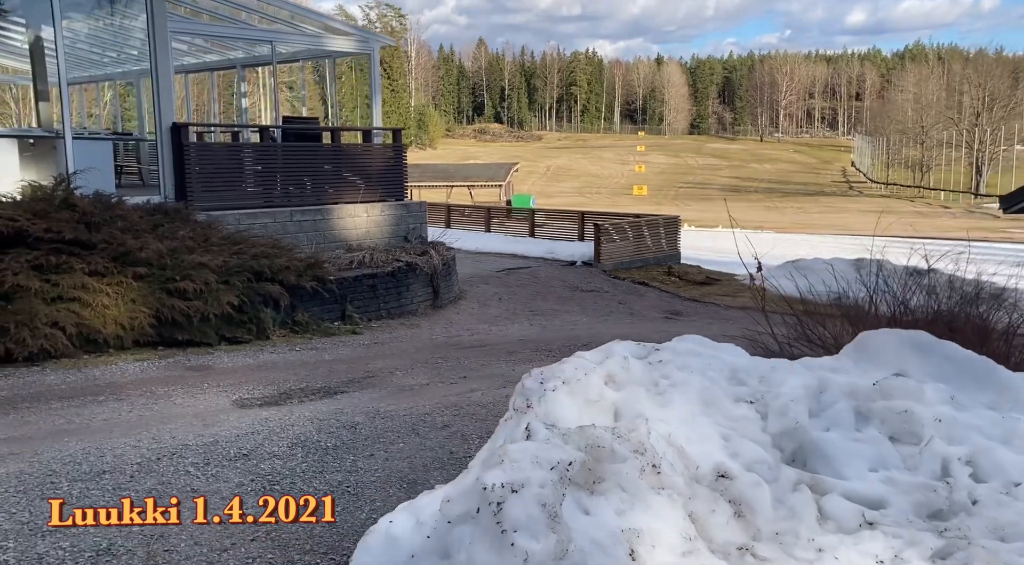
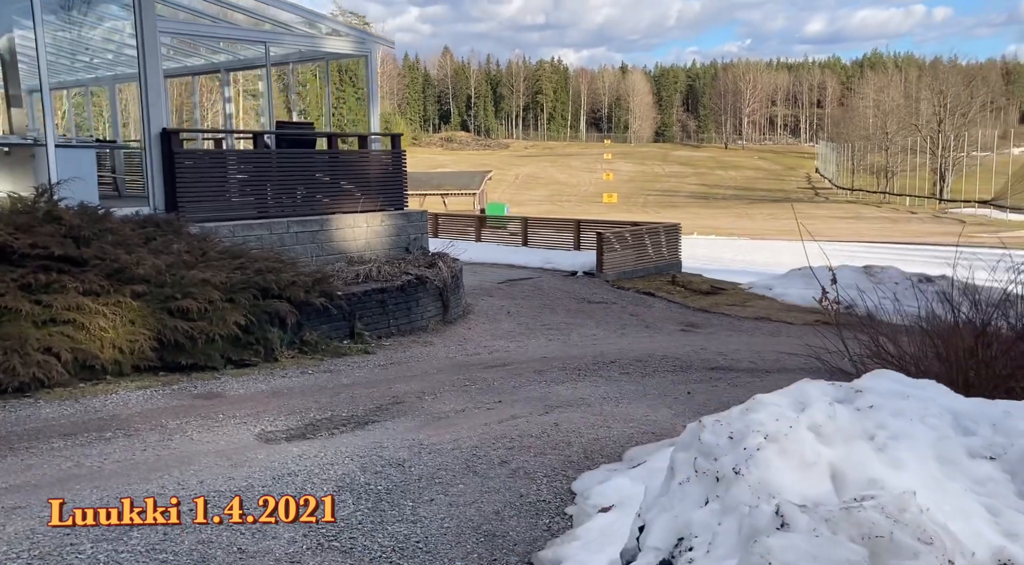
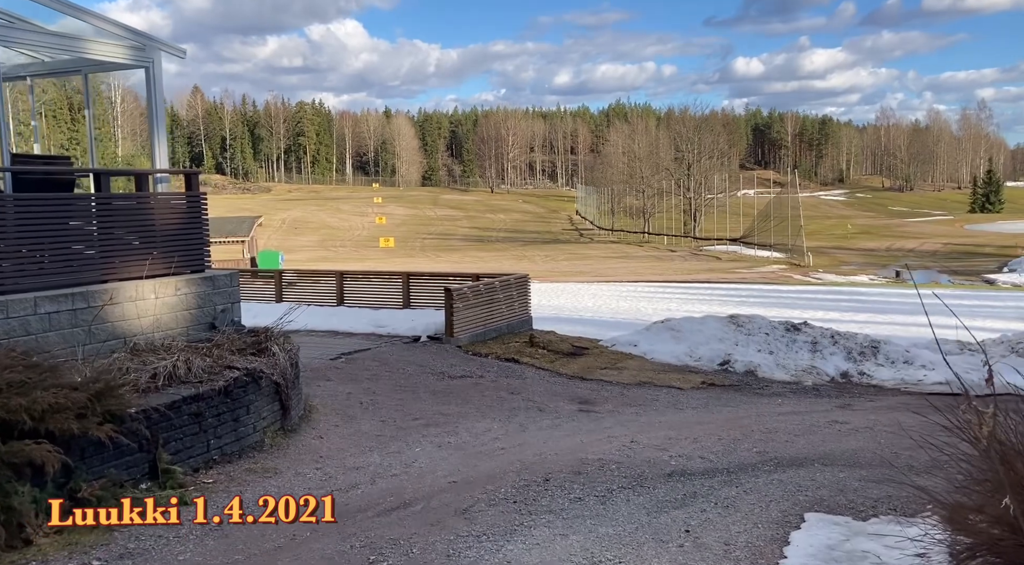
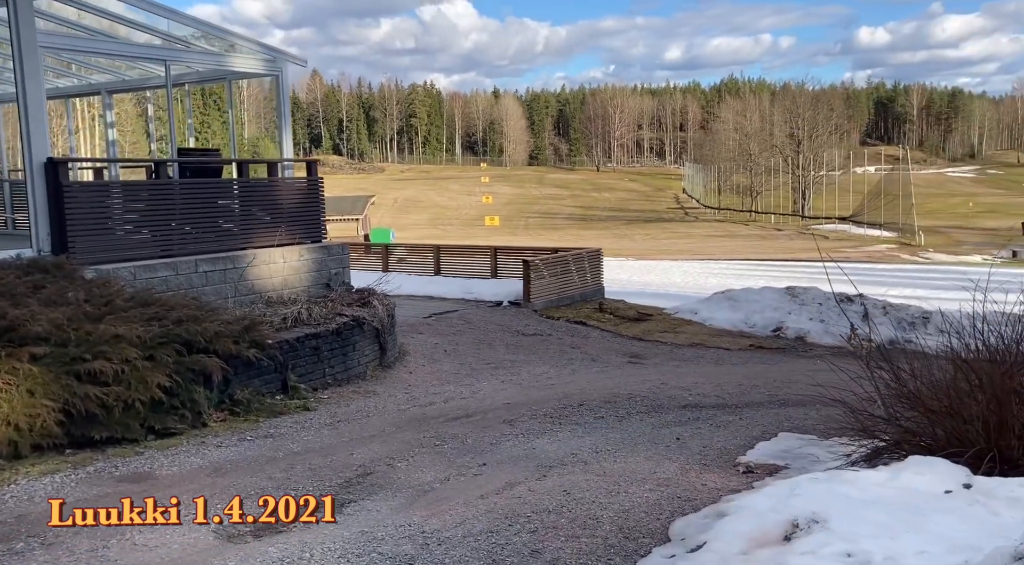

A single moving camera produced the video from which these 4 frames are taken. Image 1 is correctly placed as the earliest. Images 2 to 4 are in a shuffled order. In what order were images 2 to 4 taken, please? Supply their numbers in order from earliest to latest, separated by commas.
2, 4, 3
